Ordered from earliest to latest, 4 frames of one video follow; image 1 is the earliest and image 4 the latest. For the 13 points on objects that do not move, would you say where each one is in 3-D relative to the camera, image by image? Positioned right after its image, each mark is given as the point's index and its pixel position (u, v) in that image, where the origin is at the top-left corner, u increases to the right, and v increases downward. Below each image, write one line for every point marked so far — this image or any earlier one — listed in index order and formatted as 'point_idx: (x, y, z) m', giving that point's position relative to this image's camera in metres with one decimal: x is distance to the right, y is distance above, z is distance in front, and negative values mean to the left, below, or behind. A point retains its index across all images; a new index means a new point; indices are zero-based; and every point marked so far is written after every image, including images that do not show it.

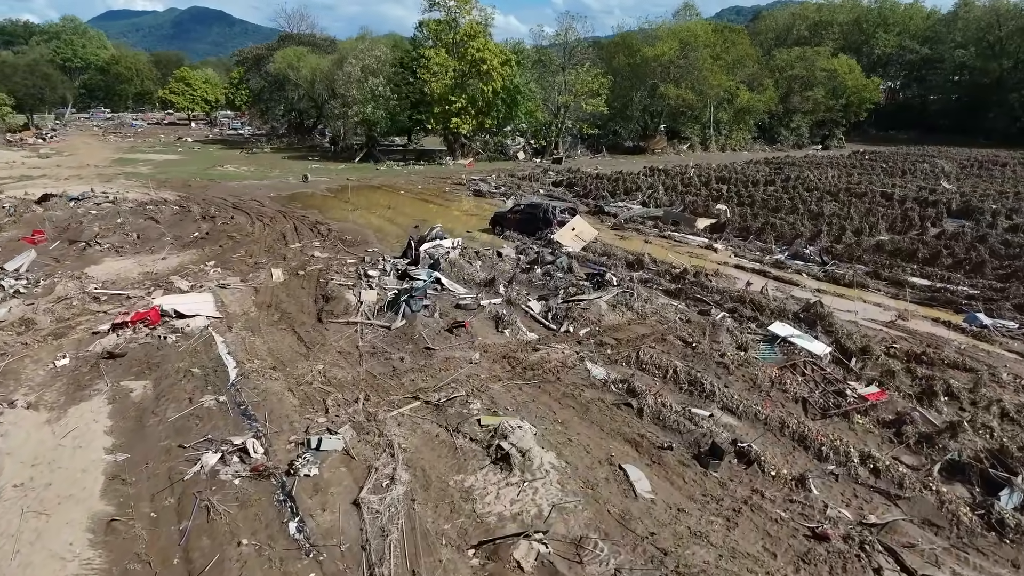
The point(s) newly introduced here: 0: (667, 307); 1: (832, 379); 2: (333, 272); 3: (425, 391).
0: (+2.8, -0.3, +13.2) m
1: (+4.3, -1.2, +9.7) m
2: (-4.0, +0.3, +16.1) m
3: (-1.1, -1.4, +9.7) m
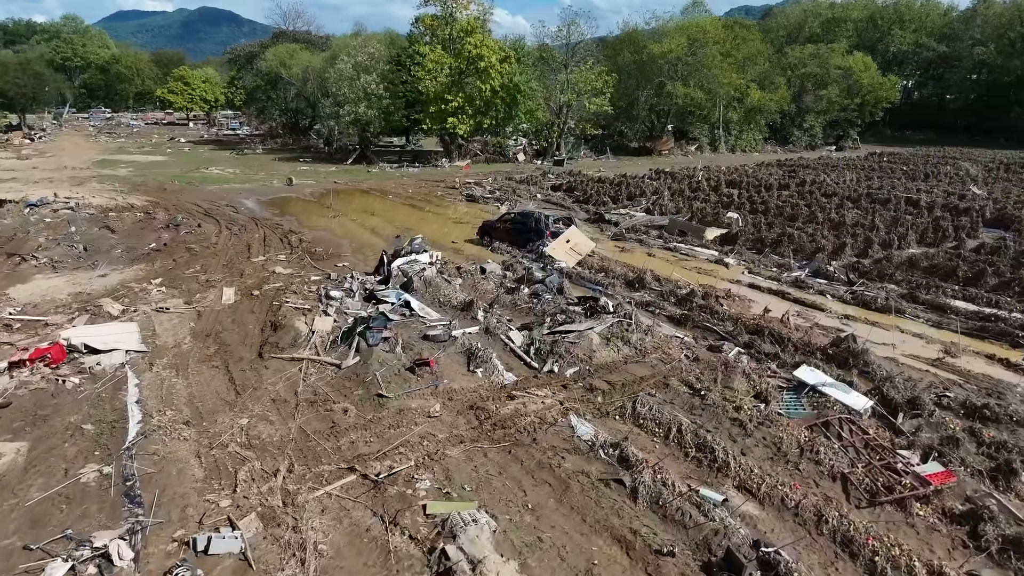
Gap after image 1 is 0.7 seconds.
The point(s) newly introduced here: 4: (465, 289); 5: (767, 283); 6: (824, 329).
0: (+2.4, -0.8, +11.2) m
1: (+3.8, -1.7, +7.7) m
2: (-4.3, -0.1, +14.2) m
3: (-1.6, -1.8, +7.8) m
4: (-0.9, 0.0, +14.6) m
5: (+5.4, +0.1, +15.5) m
6: (+5.2, -0.7, +12.1) m
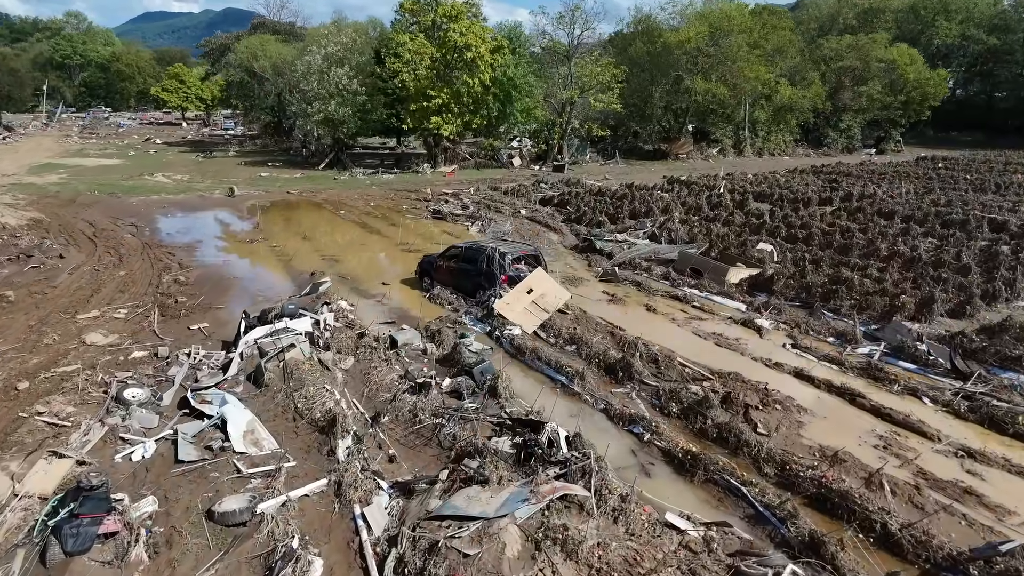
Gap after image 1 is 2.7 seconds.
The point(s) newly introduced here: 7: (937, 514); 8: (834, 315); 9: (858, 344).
0: (+1.2, -2.0, +5.9) m
1: (+2.5, -2.9, +2.3) m
2: (-5.5, -1.2, +9.0) m
3: (-2.9, -3.0, +2.6) m
4: (-2.1, -1.2, +9.4) m
5: (+4.3, -1.1, +10.1) m
6: (+4.0, -1.9, +6.8) m
7: (+3.7, -2.0, +6.4) m
8: (+5.4, -0.5, +12.3) m
9: (+5.1, -0.8, +10.8) m
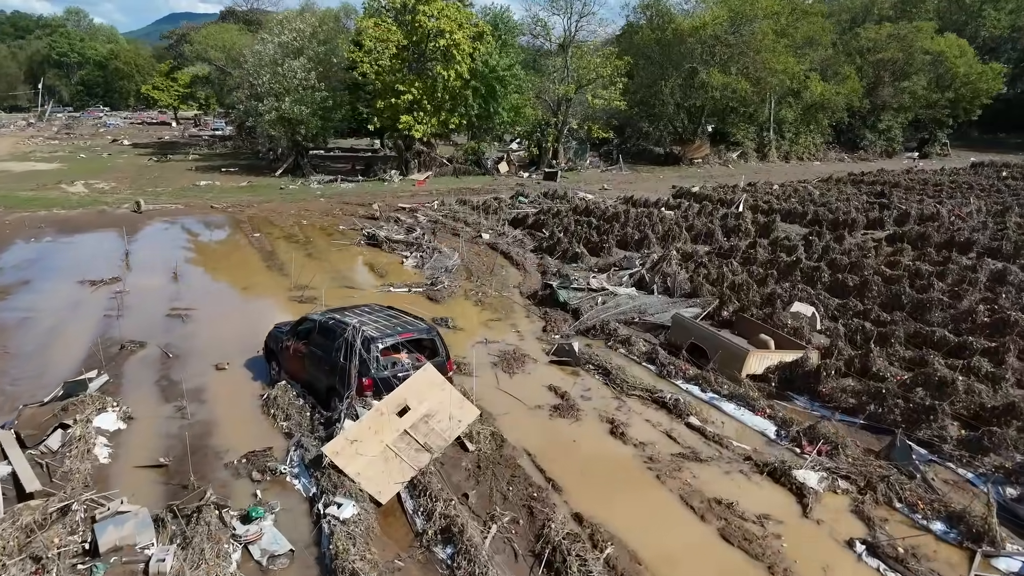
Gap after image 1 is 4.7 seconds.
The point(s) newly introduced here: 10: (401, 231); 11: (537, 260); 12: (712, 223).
0: (-0.3, -3.1, +0.7) m
1: (+0.9, -4.0, -2.8) m
2: (-6.9, -2.3, +4.1) m
3: (-4.5, -4.1, -2.5) m
4: (-3.5, -2.3, +4.3) m
5: (+2.9, -2.3, +4.9) m
6: (+2.5, -3.1, +1.5) m
7: (+2.2, -3.1, +1.2) m
8: (+4.1, -1.6, +7.1) m
9: (+3.7, -2.0, +5.6) m
10: (-2.8, +1.5, +18.8) m
11: (+0.5, +0.7, +16.2) m
12: (+4.9, +1.6, +18.1) m
